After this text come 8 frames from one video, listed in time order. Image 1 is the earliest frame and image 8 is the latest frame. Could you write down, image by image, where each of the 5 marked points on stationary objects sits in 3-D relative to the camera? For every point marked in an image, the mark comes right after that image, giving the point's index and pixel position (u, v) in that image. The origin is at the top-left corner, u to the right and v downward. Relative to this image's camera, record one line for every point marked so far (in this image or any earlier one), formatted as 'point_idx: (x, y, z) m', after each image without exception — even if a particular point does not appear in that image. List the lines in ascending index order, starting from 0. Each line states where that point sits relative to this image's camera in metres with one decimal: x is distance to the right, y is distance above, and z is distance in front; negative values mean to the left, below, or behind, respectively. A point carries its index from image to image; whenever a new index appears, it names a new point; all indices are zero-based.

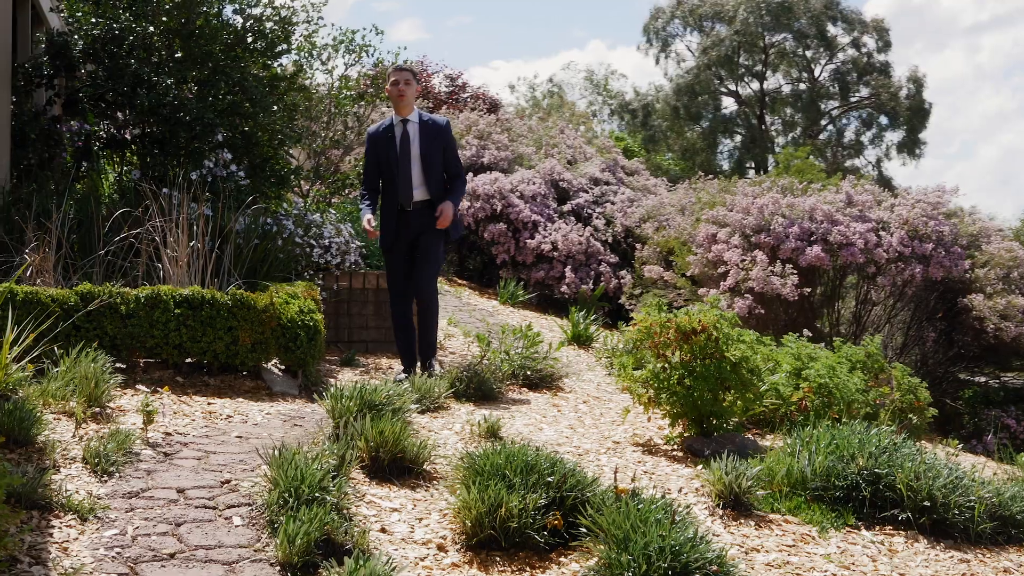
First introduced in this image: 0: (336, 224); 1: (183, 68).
0: (-0.8, +0.3, +7.7) m
1: (-1.5, +1.0, +7.5) m
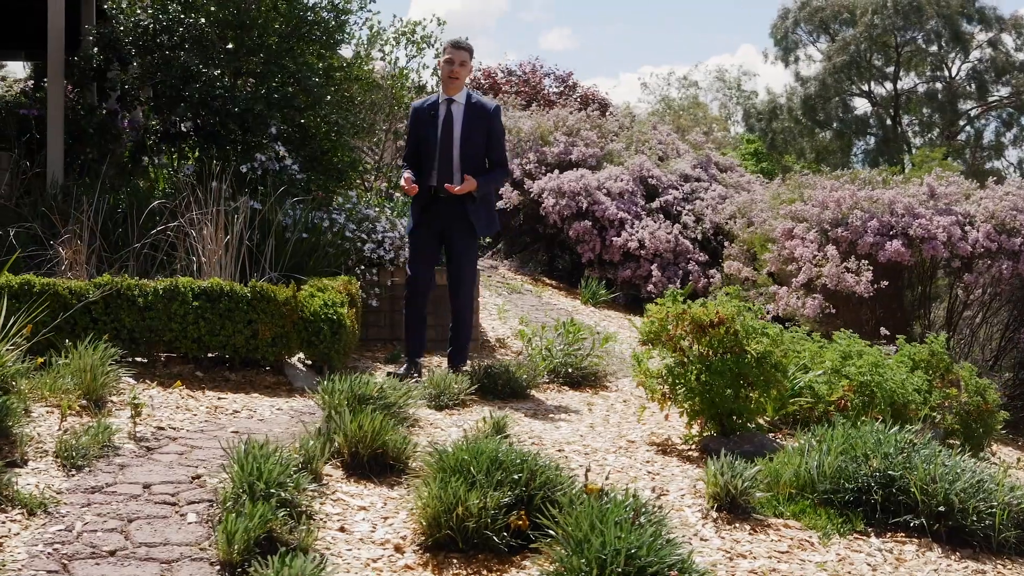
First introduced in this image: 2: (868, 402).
0: (-0.5, +0.3, +7.6) m
1: (-1.2, +1.0, +7.4) m
2: (+1.1, -0.3, +5.0) m
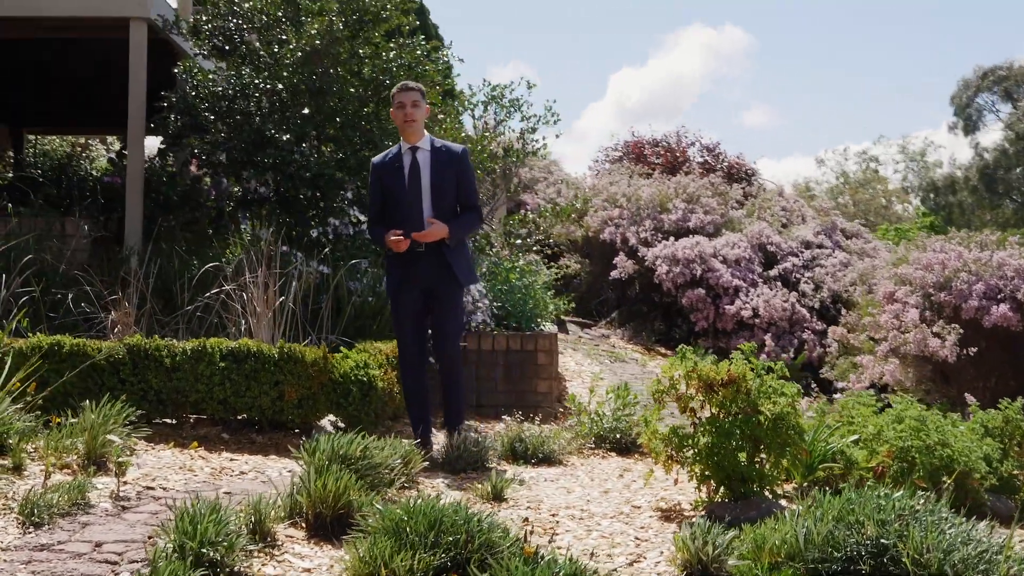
0: (-0.2, 0.0, +7.4) m
1: (-0.9, +0.7, +7.3) m
2: (+1.1, -0.5, +4.6) m
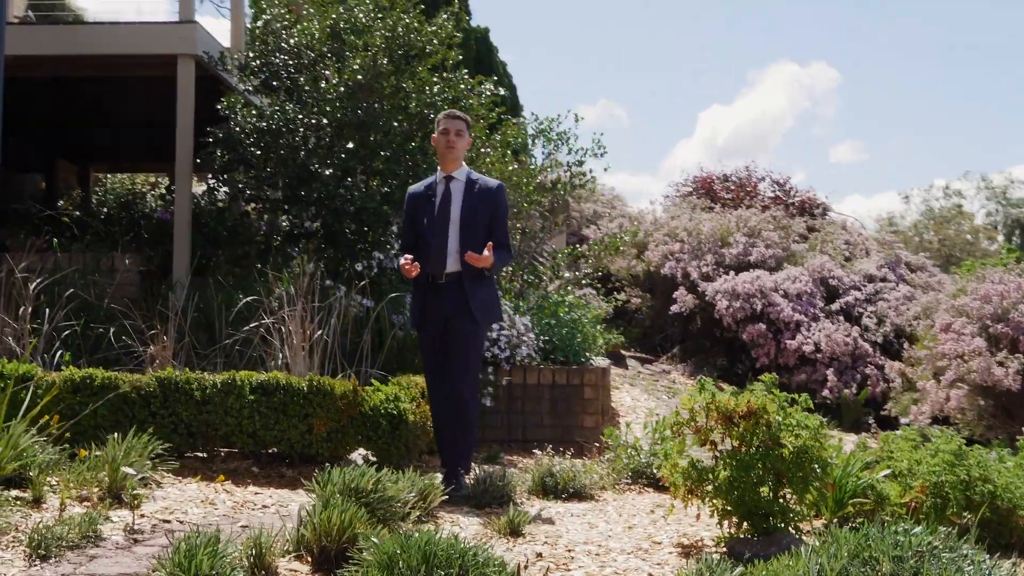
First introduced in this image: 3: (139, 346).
0: (0.0, -0.1, +7.4) m
1: (-0.7, +0.6, +7.3) m
2: (+1.2, -0.6, +4.5) m
3: (-1.4, -0.2, +6.2) m
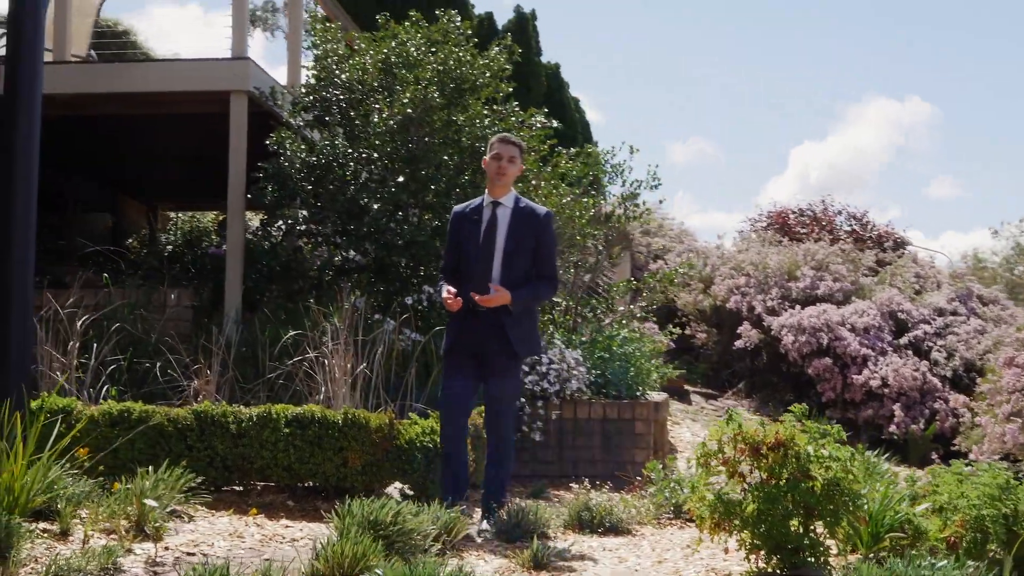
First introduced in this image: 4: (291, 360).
0: (+0.2, -0.3, +7.3) m
1: (-0.5, +0.4, +7.3) m
2: (+1.2, -0.7, +4.3) m
3: (-1.2, -0.3, +6.2) m
4: (-0.8, -0.3, +6.3) m
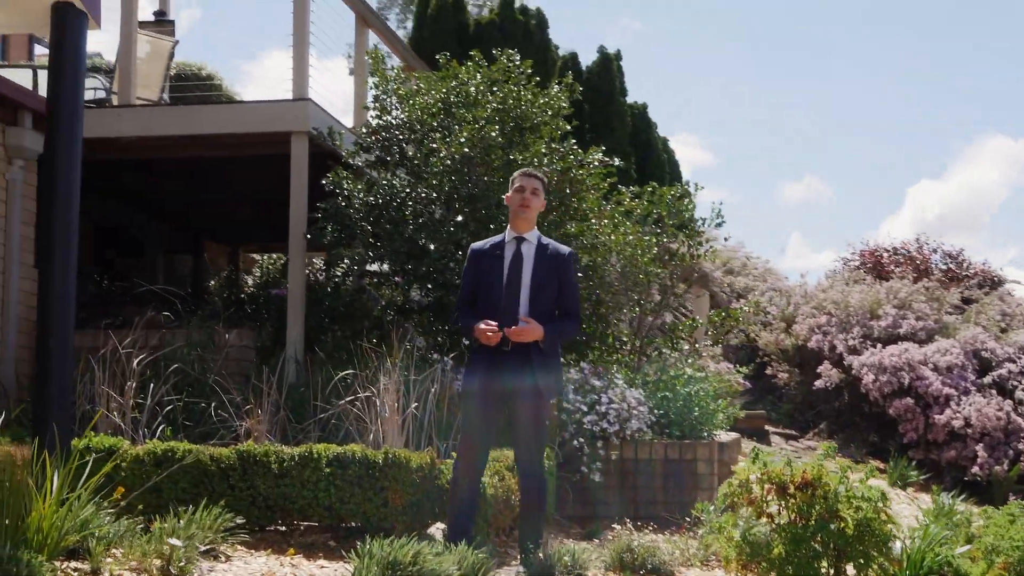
0: (+0.5, -0.4, +7.2) m
1: (-0.2, +0.2, +7.3) m
2: (+1.3, -0.7, +4.2) m
3: (-1.0, -0.5, +6.2) m
4: (-0.6, -0.4, +6.3) m
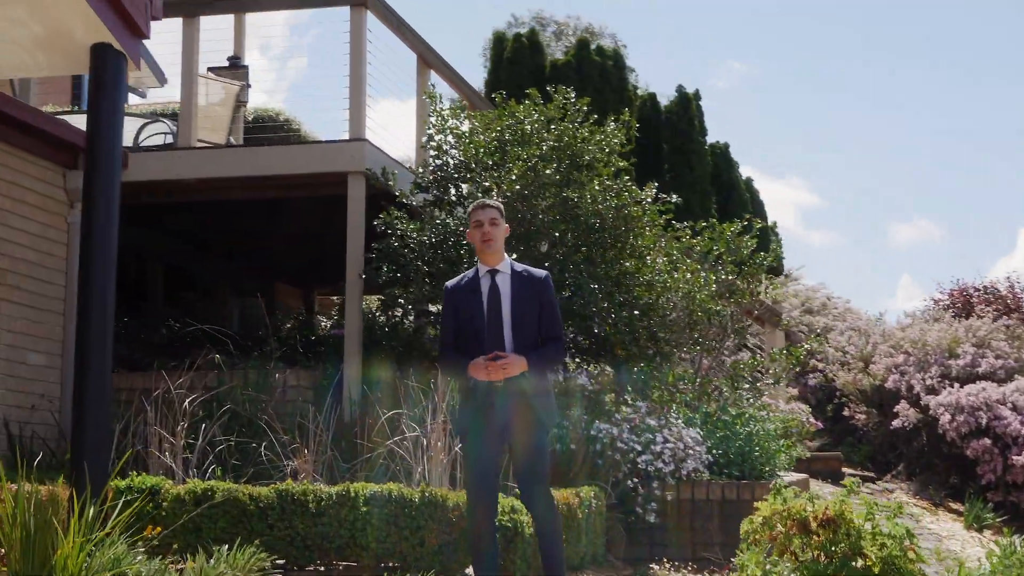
0: (+0.7, -0.6, +7.1) m
1: (0.0, +0.1, +7.2) m
2: (+1.3, -0.8, +4.0) m
3: (-0.9, -0.6, +6.2) m
4: (-0.5, -0.6, +6.3) m
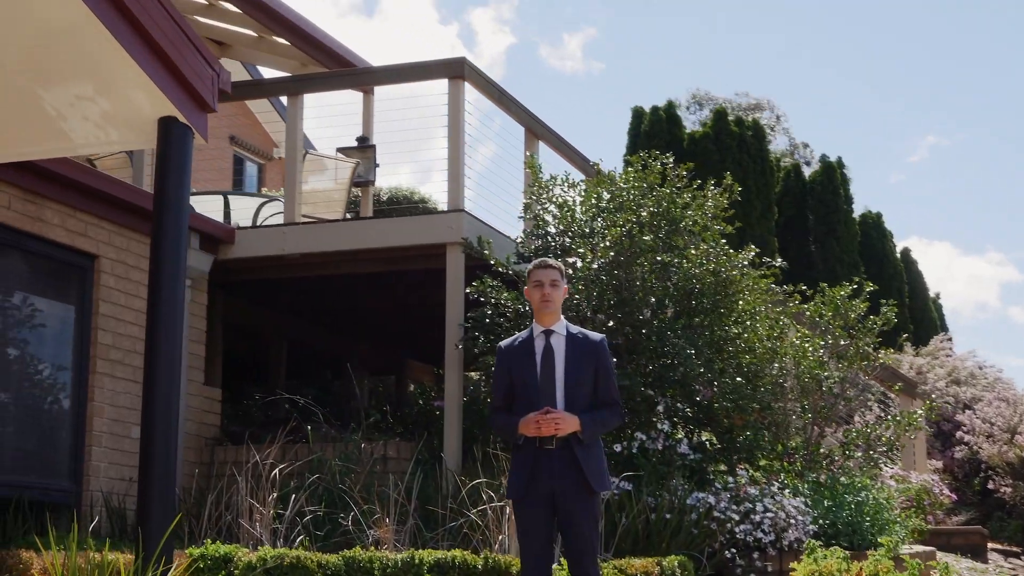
0: (+1.1, -0.9, +6.9) m
1: (+0.4, -0.2, +7.1) m
2: (+1.4, -0.9, +3.8) m
3: (-0.5, -0.9, +6.1) m
4: (-0.1, -0.8, +6.2) m
